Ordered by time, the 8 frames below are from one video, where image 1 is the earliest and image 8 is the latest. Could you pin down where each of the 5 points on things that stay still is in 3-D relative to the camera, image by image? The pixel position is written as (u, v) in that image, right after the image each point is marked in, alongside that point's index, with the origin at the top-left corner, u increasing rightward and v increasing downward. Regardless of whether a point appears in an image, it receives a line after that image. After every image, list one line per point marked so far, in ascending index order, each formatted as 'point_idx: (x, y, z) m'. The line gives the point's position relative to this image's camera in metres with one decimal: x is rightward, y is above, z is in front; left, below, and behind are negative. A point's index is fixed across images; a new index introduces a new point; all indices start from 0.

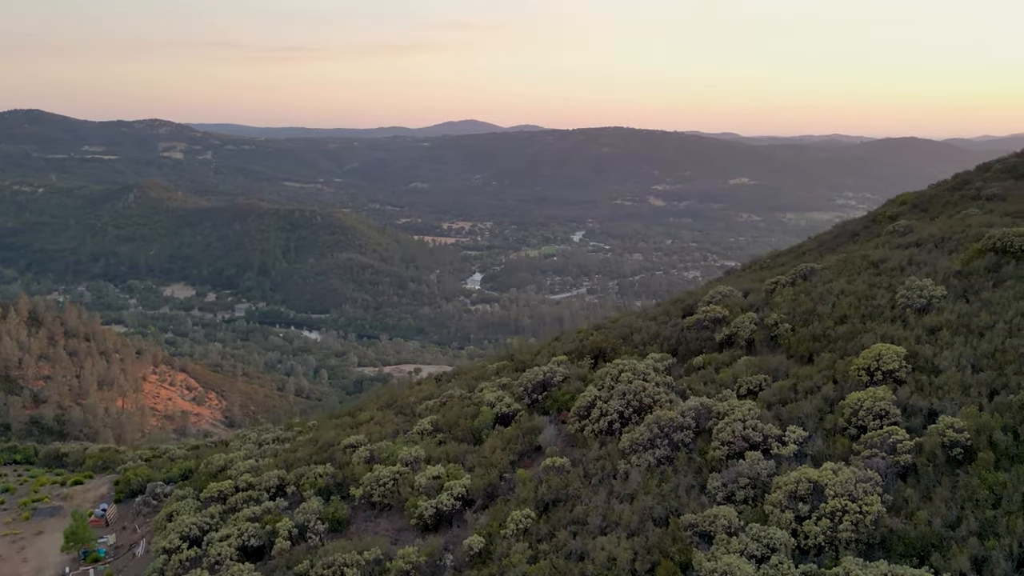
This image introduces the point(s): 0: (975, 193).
0: (+8.4, +1.7, +15.8) m
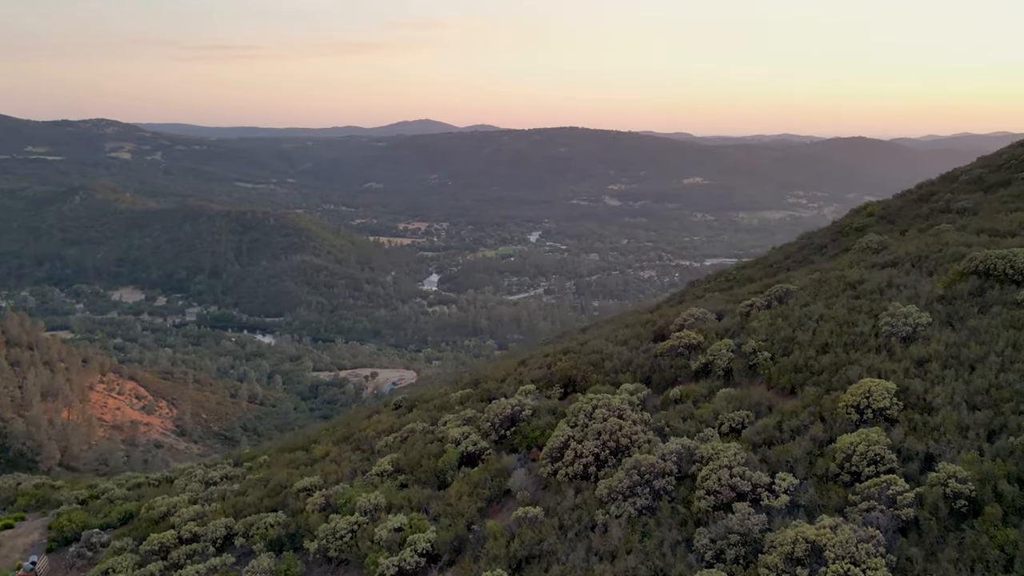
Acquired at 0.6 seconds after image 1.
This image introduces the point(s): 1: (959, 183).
0: (+7.7, +1.5, +15.6) m
1: (+8.7, +2.0, +17.1) m
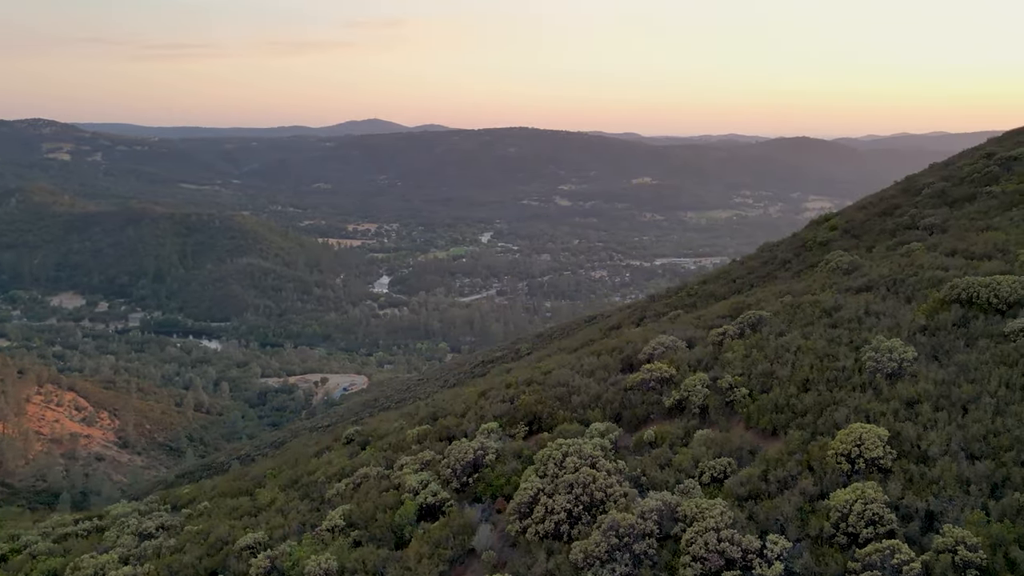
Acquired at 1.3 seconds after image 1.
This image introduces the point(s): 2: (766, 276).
0: (+6.9, +1.2, +15.3) m
1: (+7.9, +1.8, +16.8) m
2: (+4.8, +0.2, +16.7) m
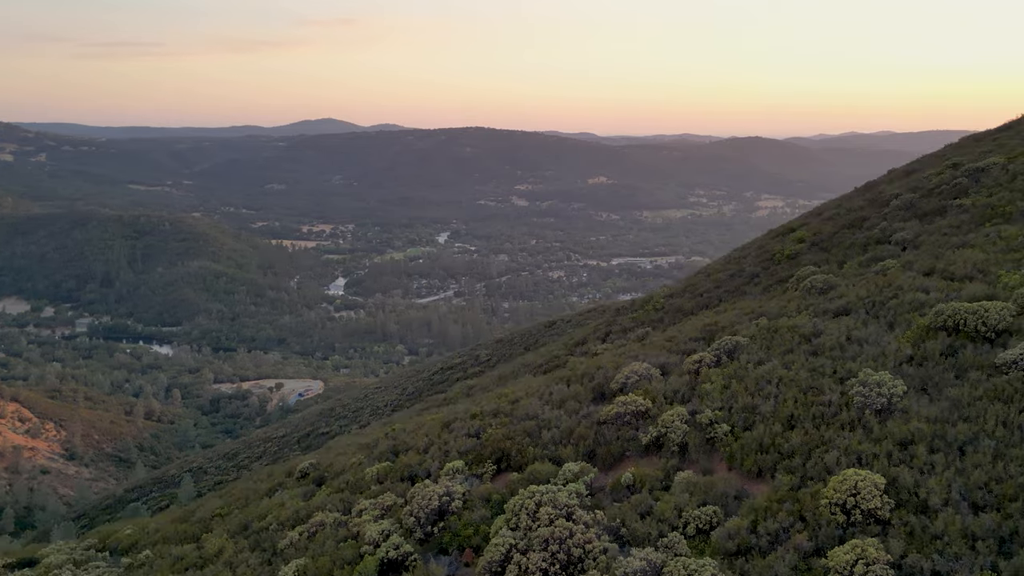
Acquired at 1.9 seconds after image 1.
0: (+6.3, +0.9, +15.0) m
1: (+7.2, +1.5, +16.6) m
2: (+4.1, 0.0, +16.3) m
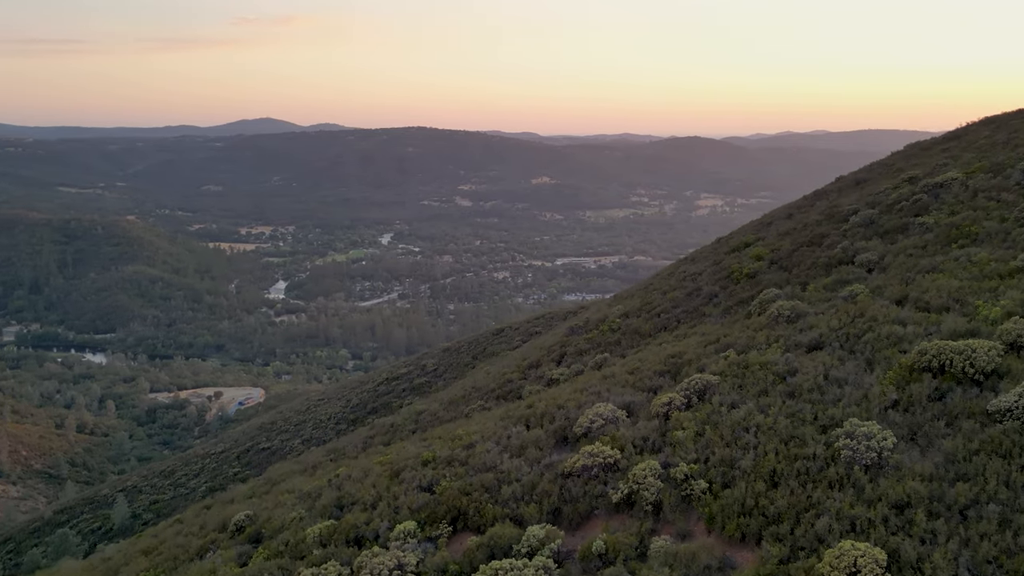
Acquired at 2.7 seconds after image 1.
0: (+5.5, +0.6, +14.6) m
1: (+6.2, +1.2, +16.2) m
2: (+3.2, -0.4, +15.7) m
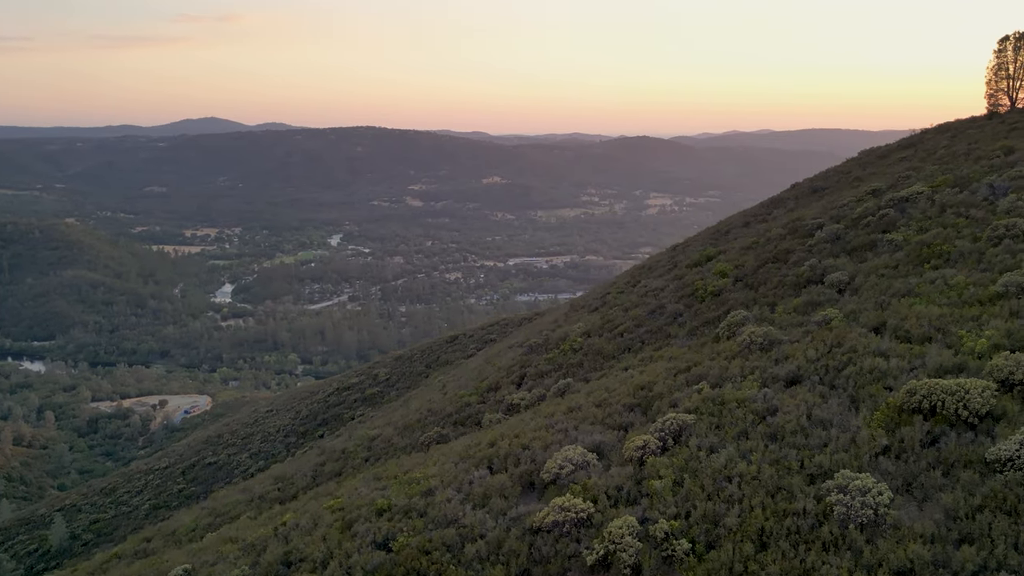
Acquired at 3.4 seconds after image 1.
0: (+4.8, +0.3, +14.1) m
1: (+5.4, +0.9, +15.8) m
2: (+2.5, -0.7, +15.2) m
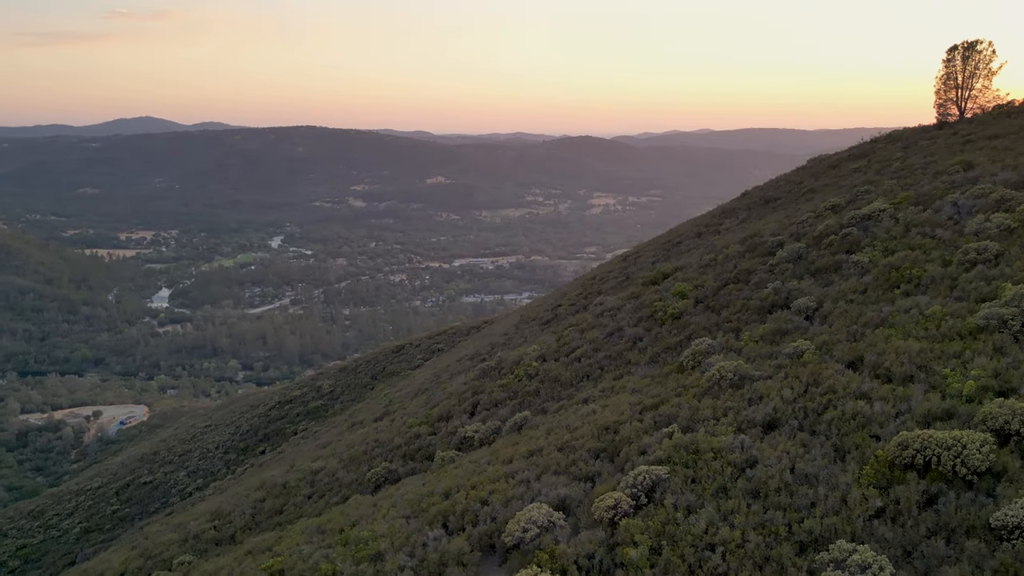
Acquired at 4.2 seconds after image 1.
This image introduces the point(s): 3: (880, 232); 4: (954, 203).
0: (+4.0, -0.1, +13.6) m
1: (+4.6, +0.5, +15.3) m
2: (+1.7, -1.1, +14.5) m
3: (+5.9, +0.9, +14.2) m
4: (+7.1, +1.4, +14.1) m
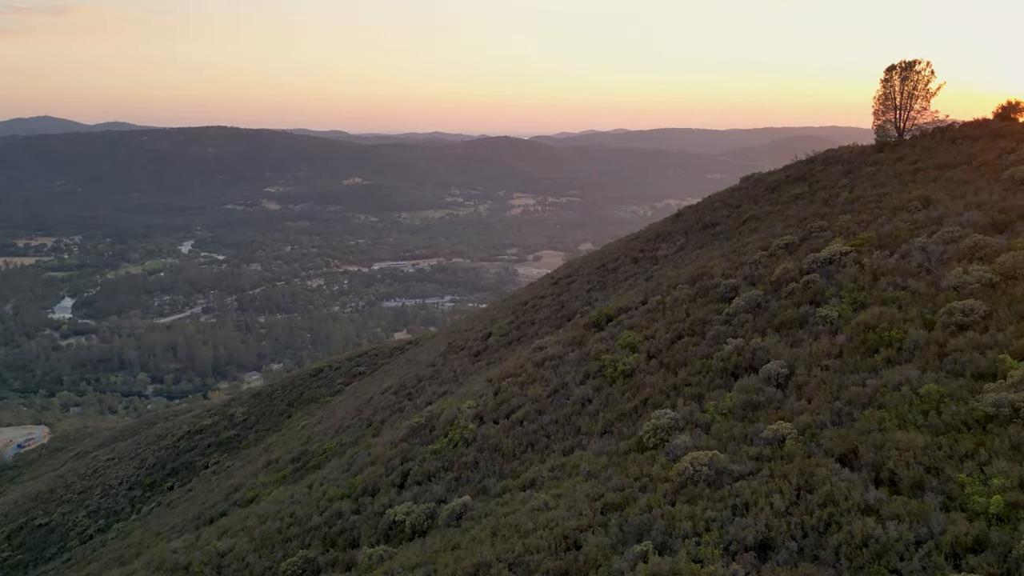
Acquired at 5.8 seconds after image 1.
0: (+3.1, -0.9, +12.3) m
1: (+3.5, -0.3, +14.0) m
2: (+0.8, -2.0, +12.9) m
3: (+4.9, +0.1, +13.0) m
4: (+6.1, +0.6, +13.1) m
